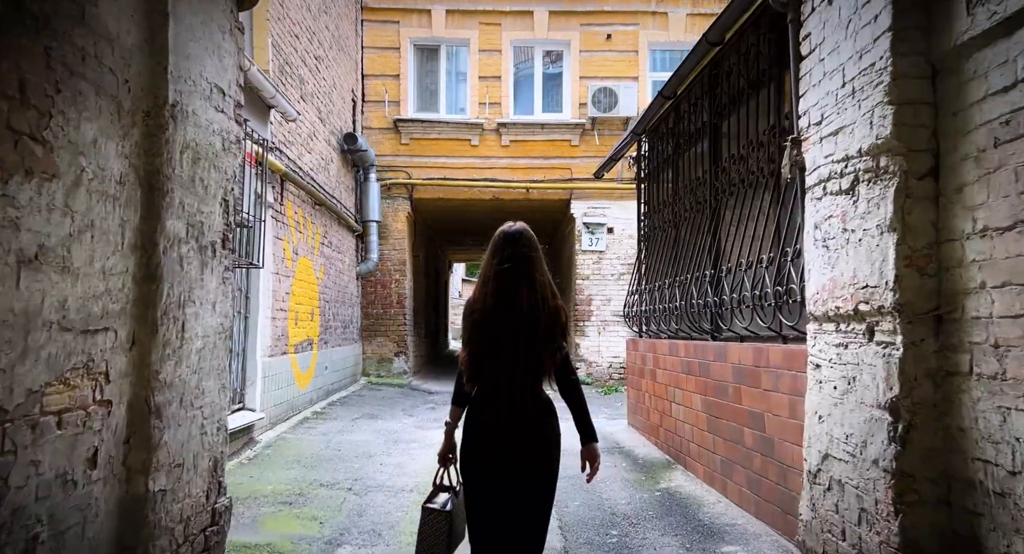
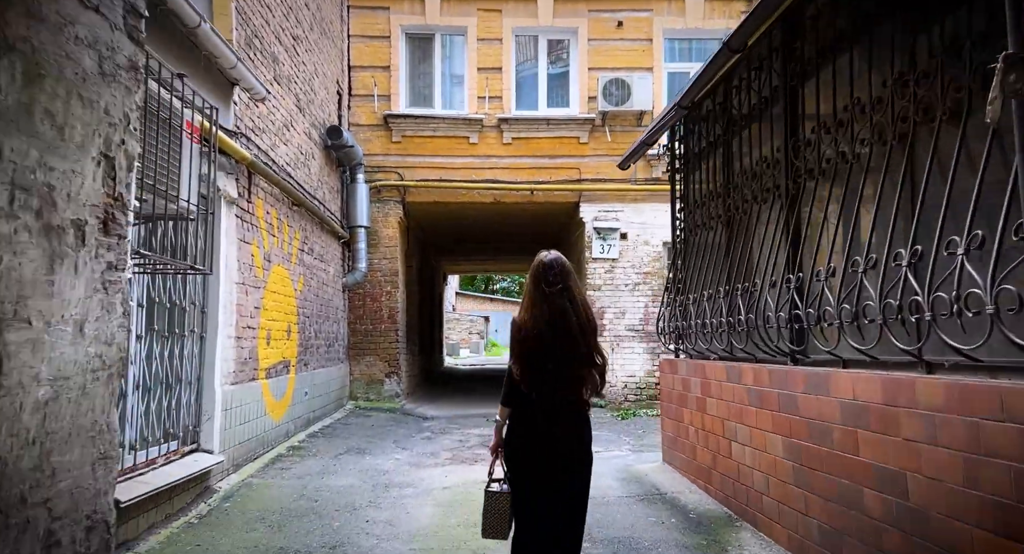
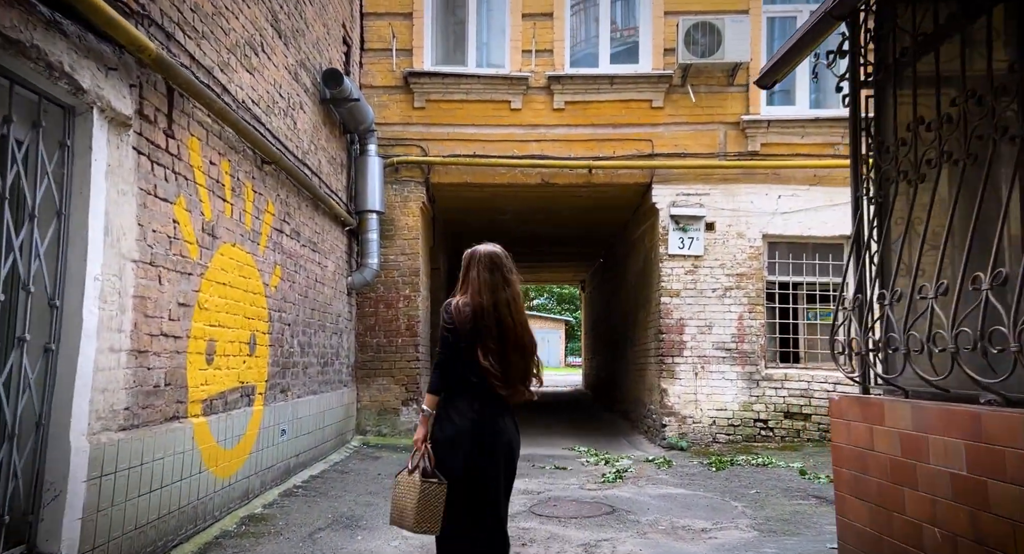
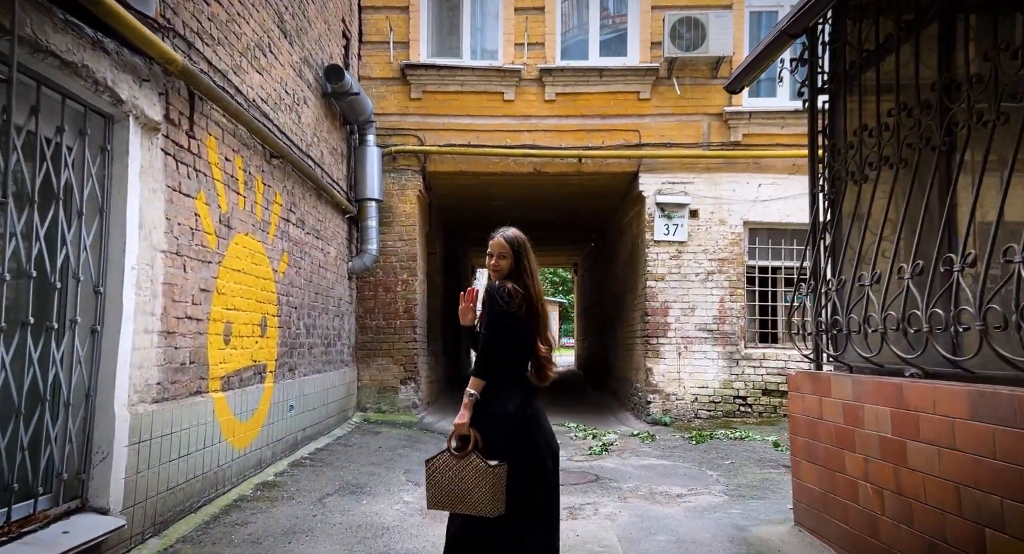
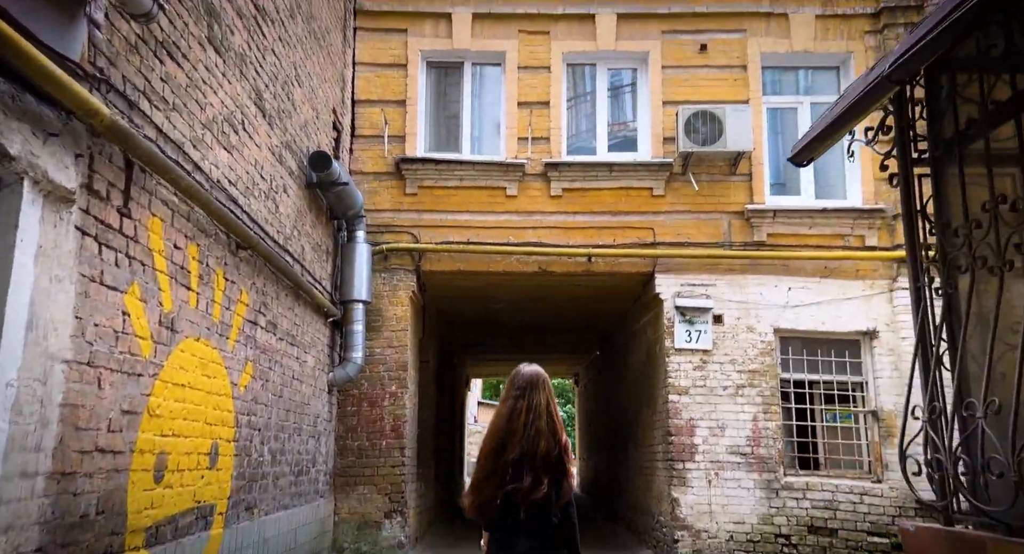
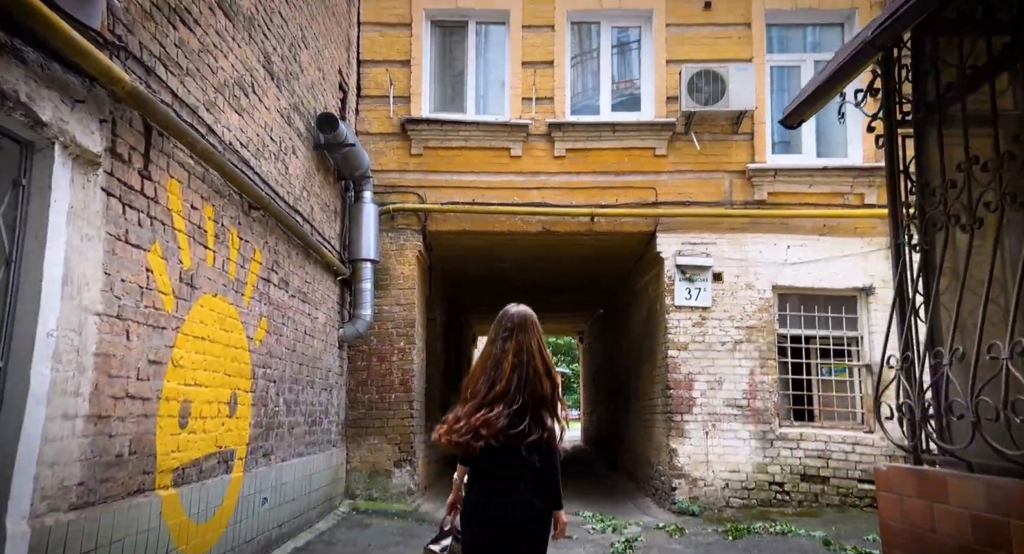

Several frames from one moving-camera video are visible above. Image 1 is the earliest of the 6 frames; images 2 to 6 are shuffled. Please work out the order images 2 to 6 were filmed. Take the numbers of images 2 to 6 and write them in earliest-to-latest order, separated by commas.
2, 4, 3, 6, 5
